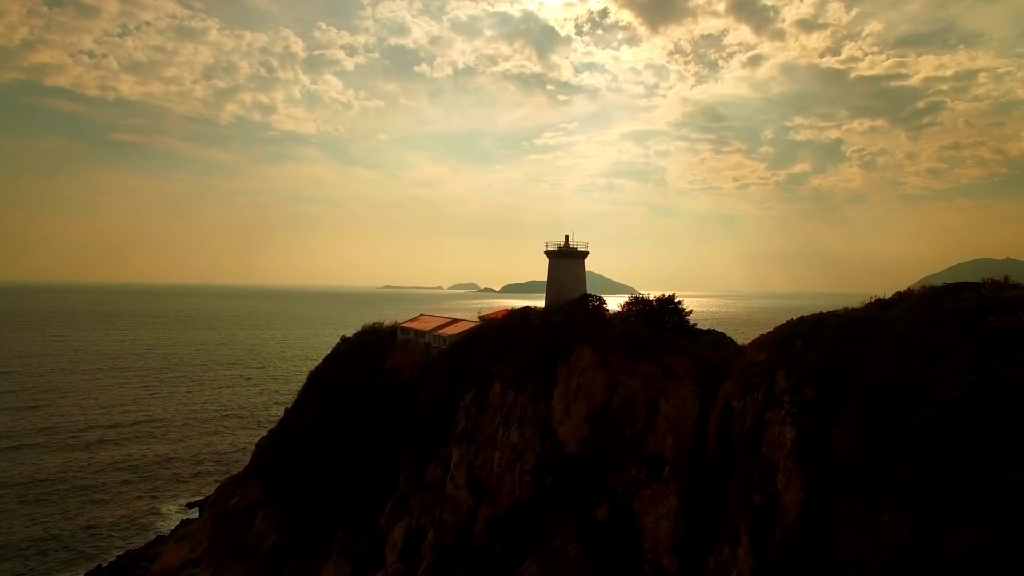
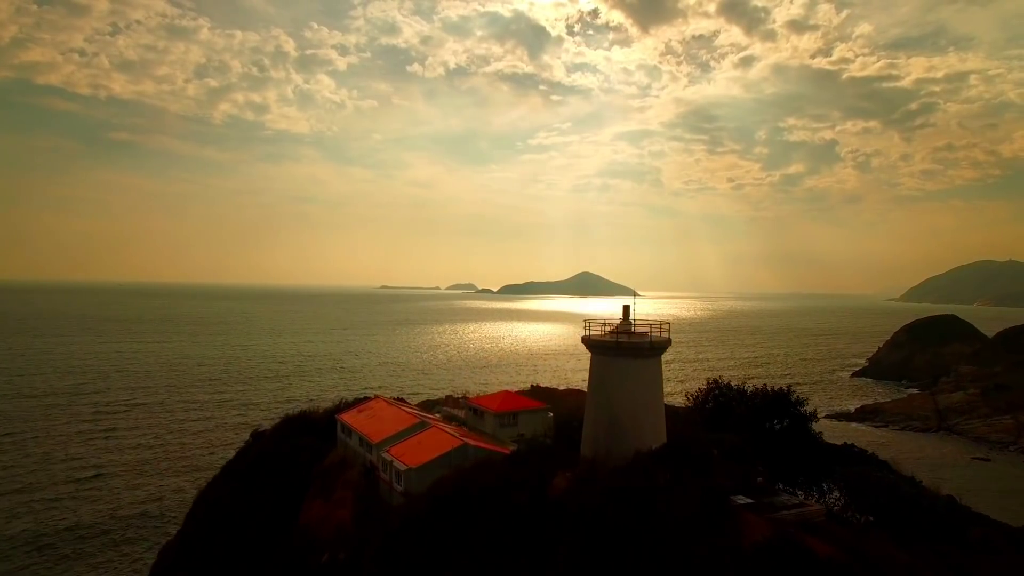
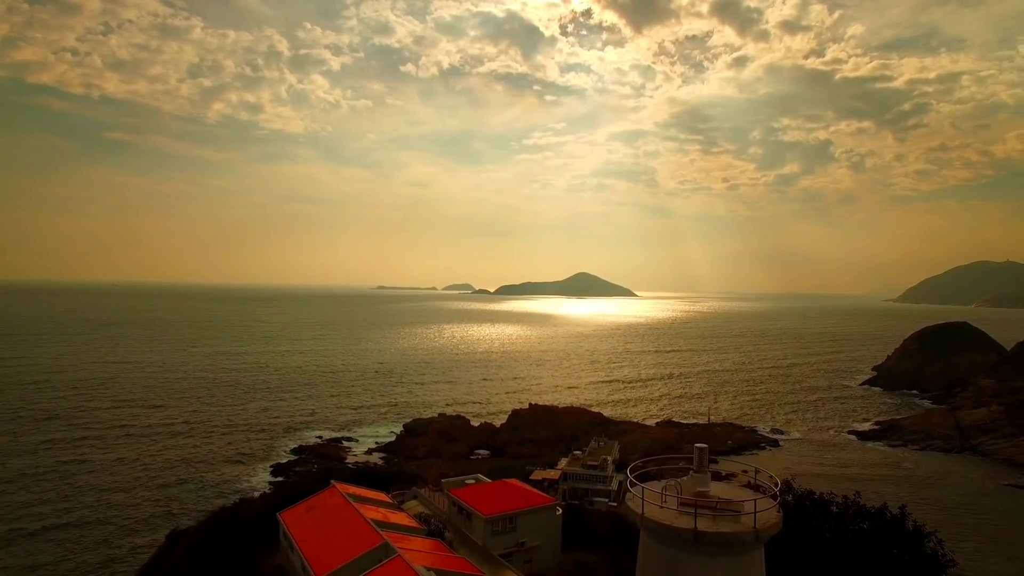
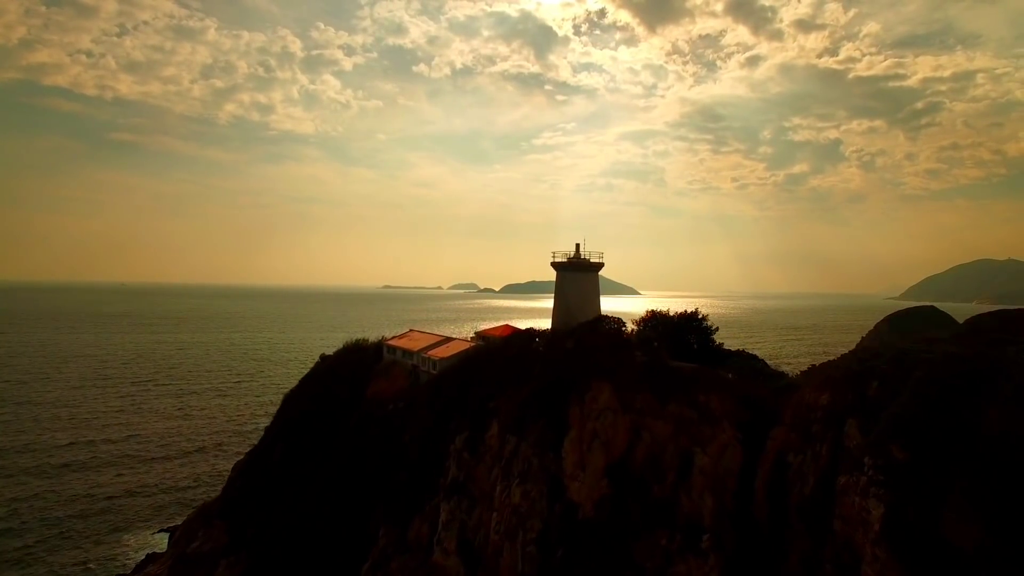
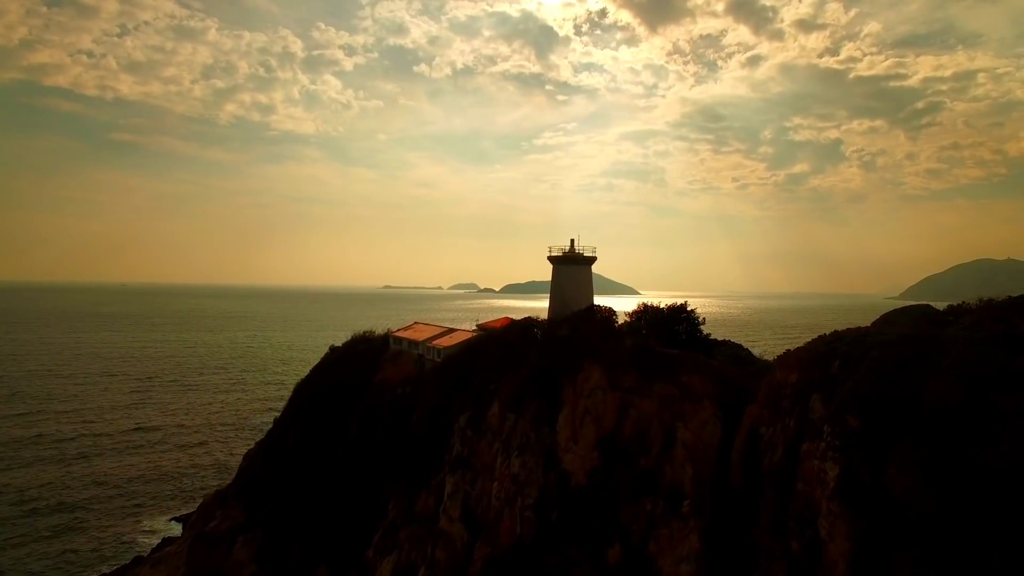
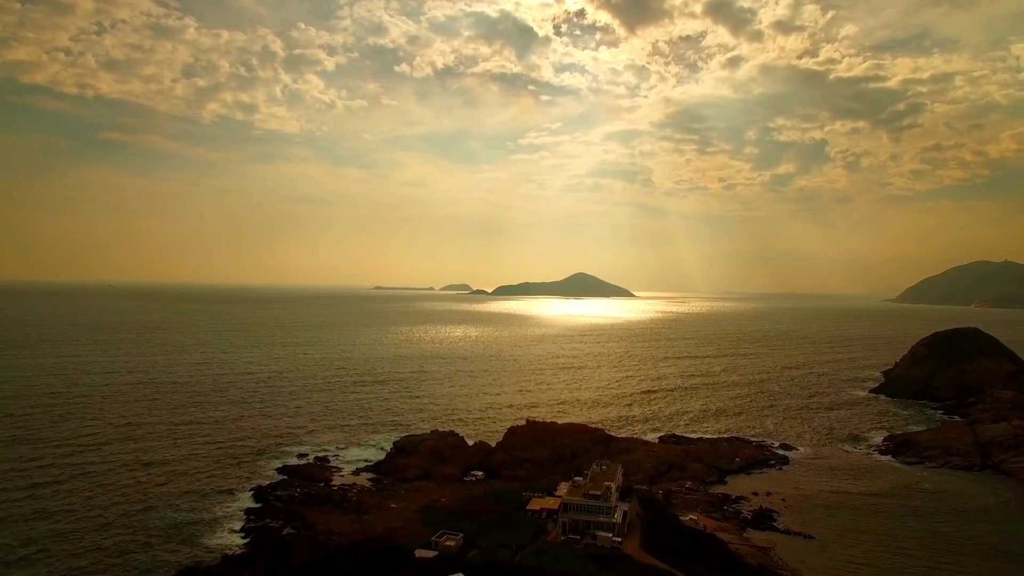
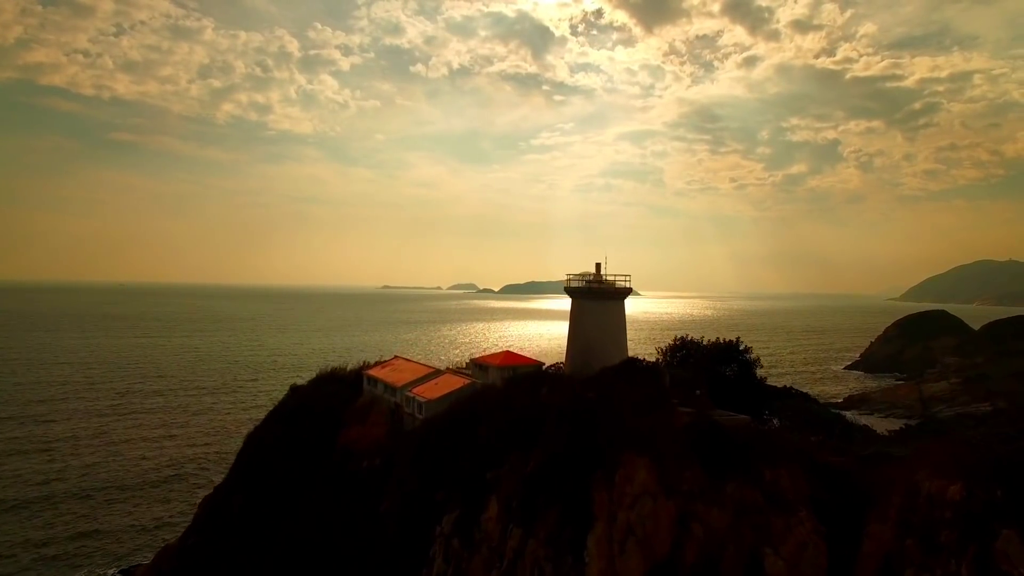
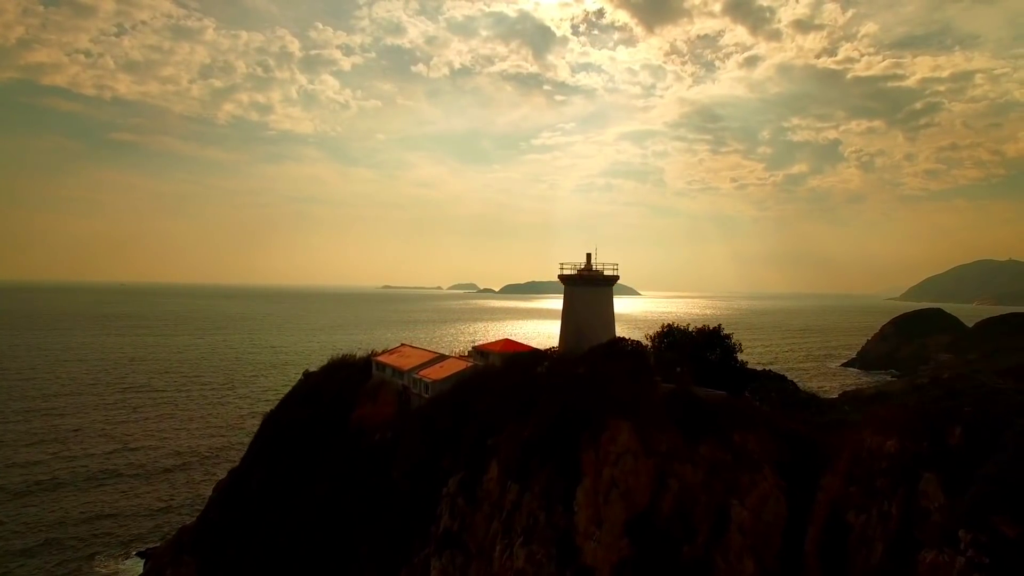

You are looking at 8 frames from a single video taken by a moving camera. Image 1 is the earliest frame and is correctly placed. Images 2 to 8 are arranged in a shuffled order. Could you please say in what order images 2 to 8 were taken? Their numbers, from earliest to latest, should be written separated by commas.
5, 4, 8, 7, 2, 3, 6
